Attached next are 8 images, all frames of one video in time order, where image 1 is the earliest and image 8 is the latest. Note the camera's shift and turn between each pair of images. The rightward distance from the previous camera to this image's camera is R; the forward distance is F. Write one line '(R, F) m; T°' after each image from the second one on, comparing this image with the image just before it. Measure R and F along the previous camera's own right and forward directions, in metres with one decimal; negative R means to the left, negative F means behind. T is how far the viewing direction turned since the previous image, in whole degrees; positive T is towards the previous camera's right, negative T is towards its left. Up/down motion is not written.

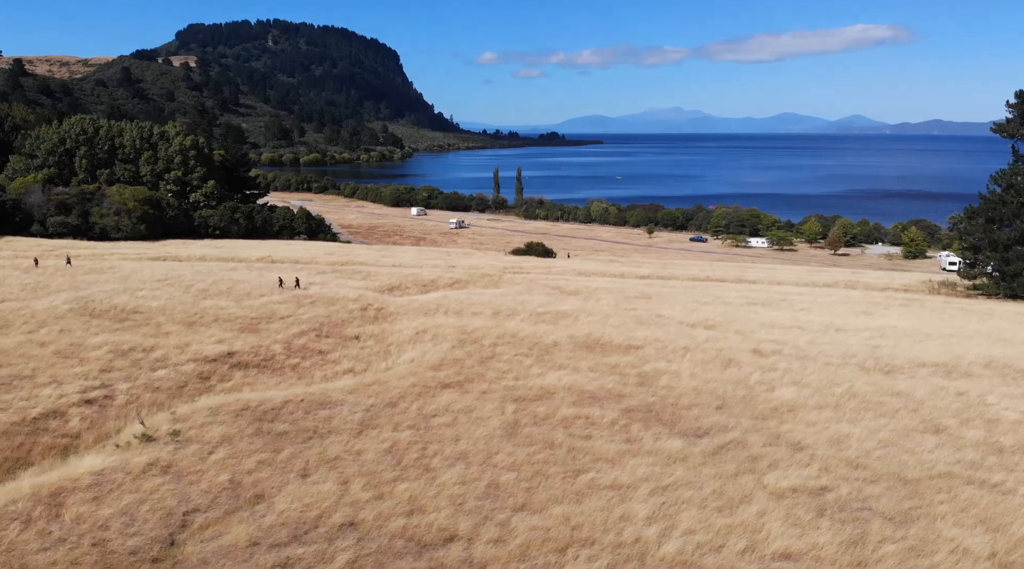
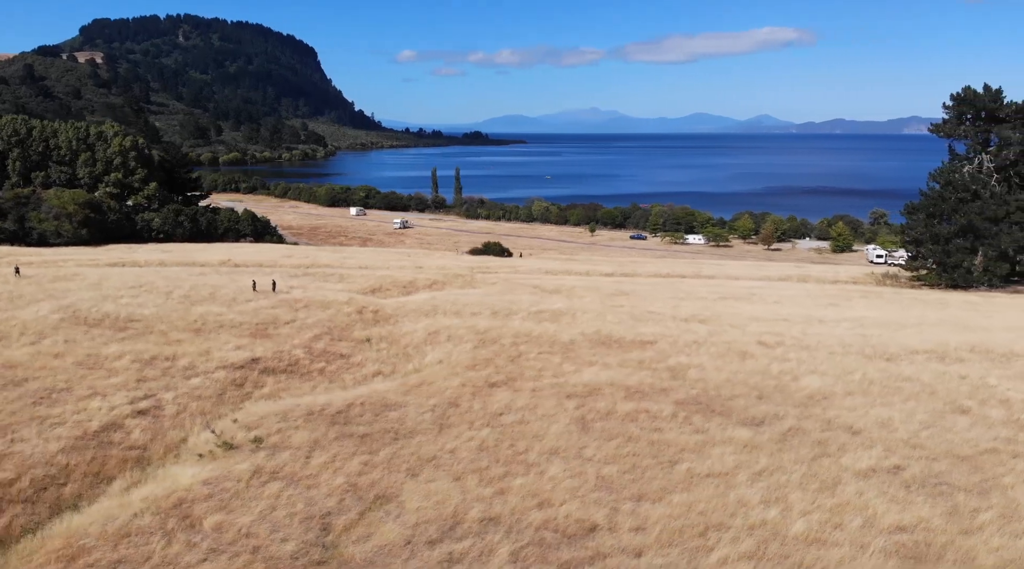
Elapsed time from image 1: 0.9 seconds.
(-3.0, -0.3) m; +6°
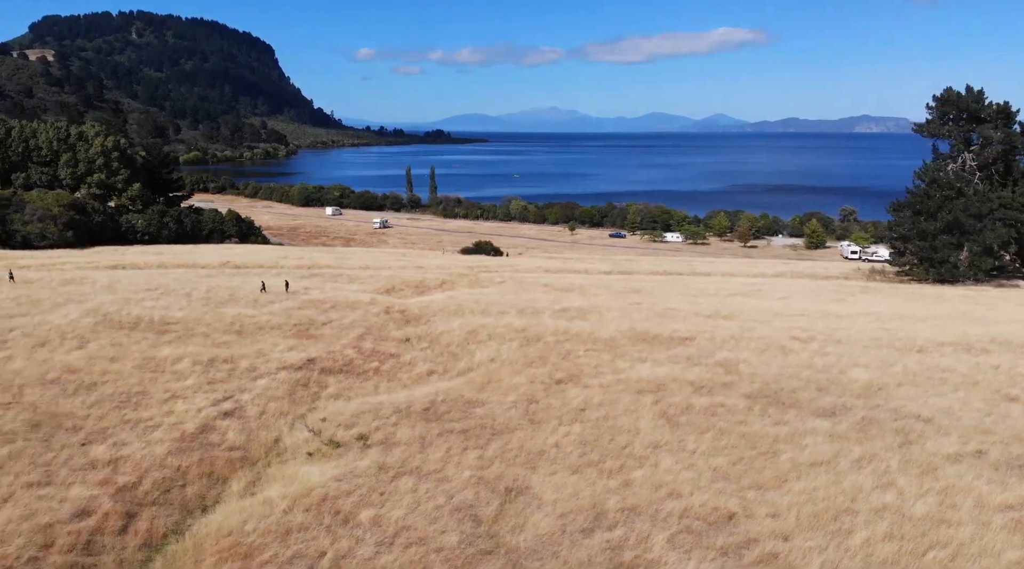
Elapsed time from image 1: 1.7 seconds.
(-2.7, -0.4) m; +3°
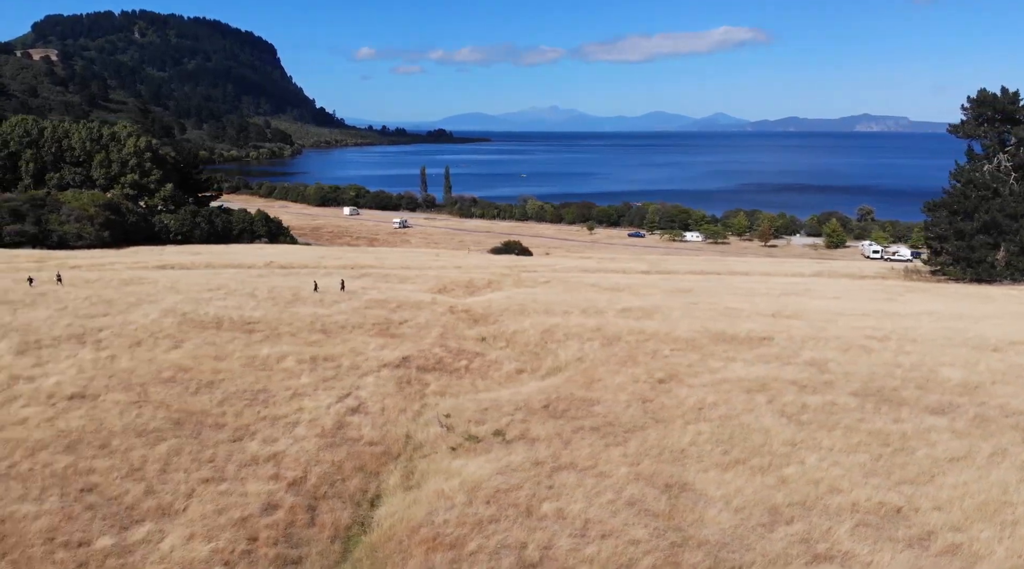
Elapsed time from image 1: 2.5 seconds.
(-2.7, -0.4) m; 0°
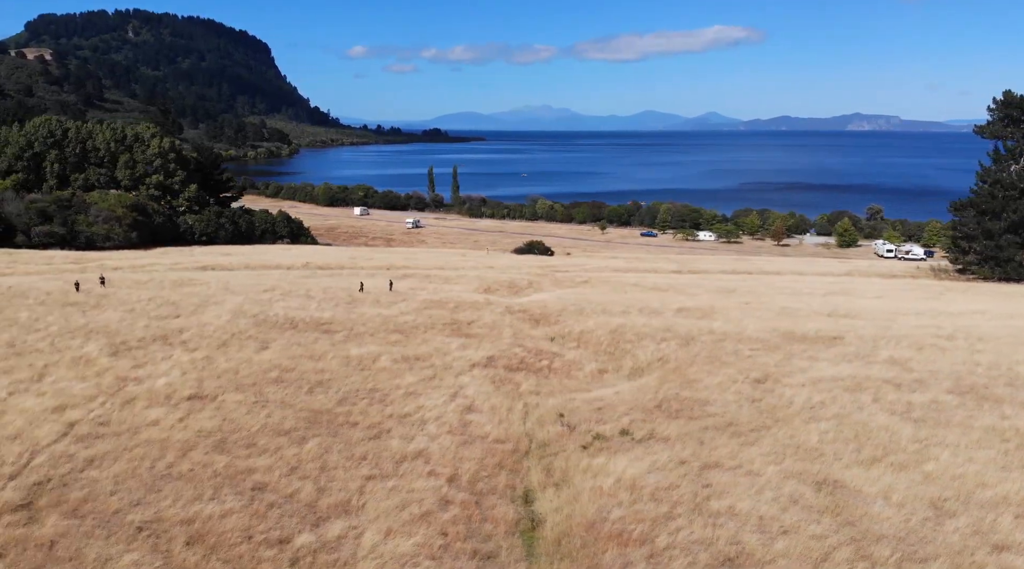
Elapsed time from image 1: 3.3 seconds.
(-2.8, -0.3) m; +1°
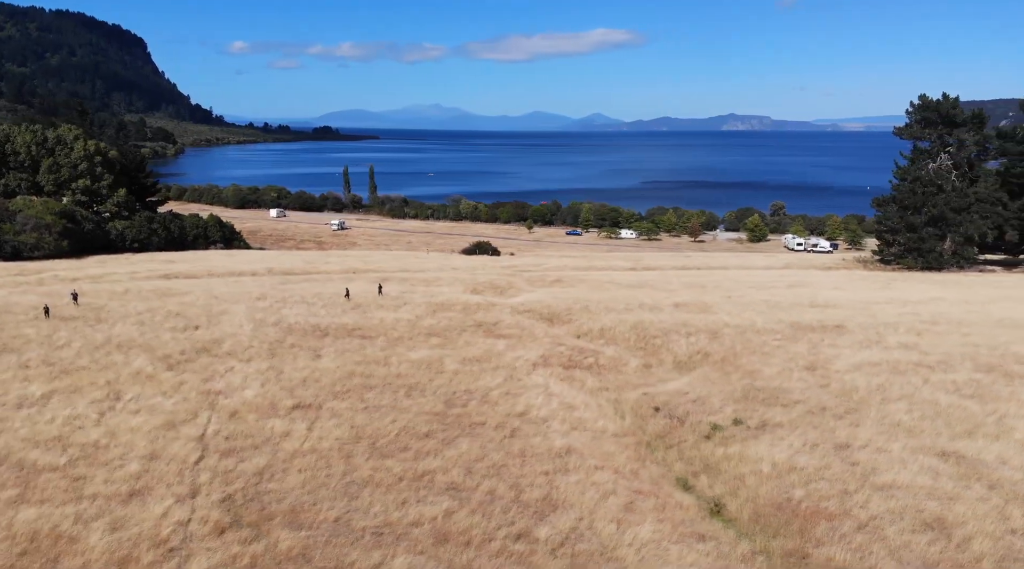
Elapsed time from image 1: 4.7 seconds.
(-5.0, -0.5) m; +8°
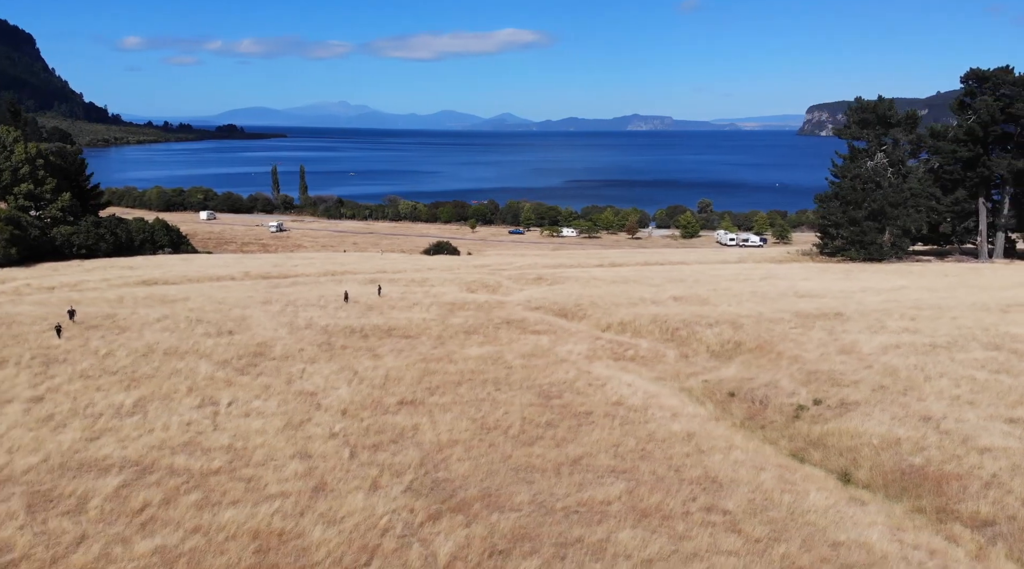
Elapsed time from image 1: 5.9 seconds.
(-4.5, -0.8) m; +7°
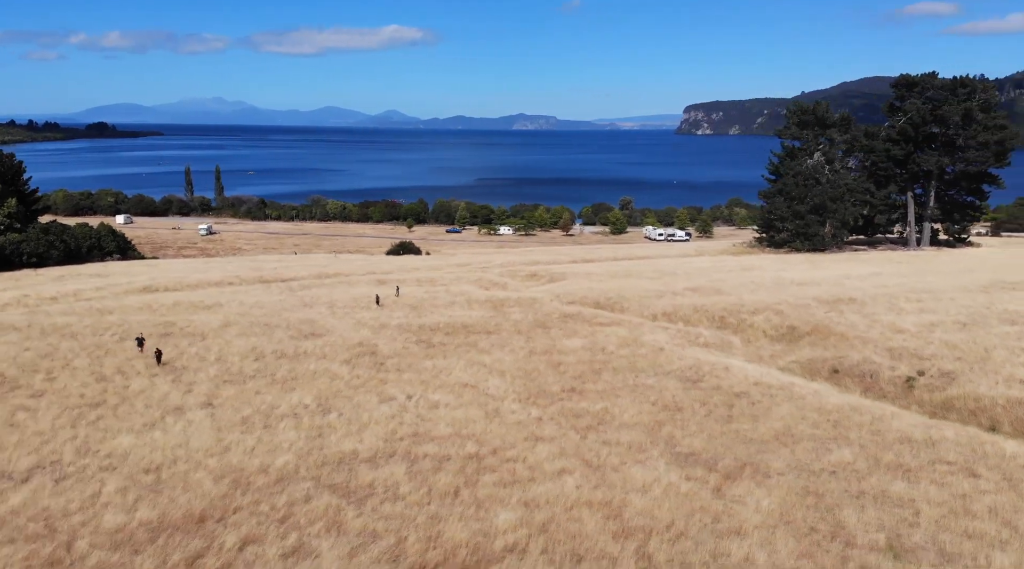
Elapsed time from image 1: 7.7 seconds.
(-7.1, -1.1) m; +9°
